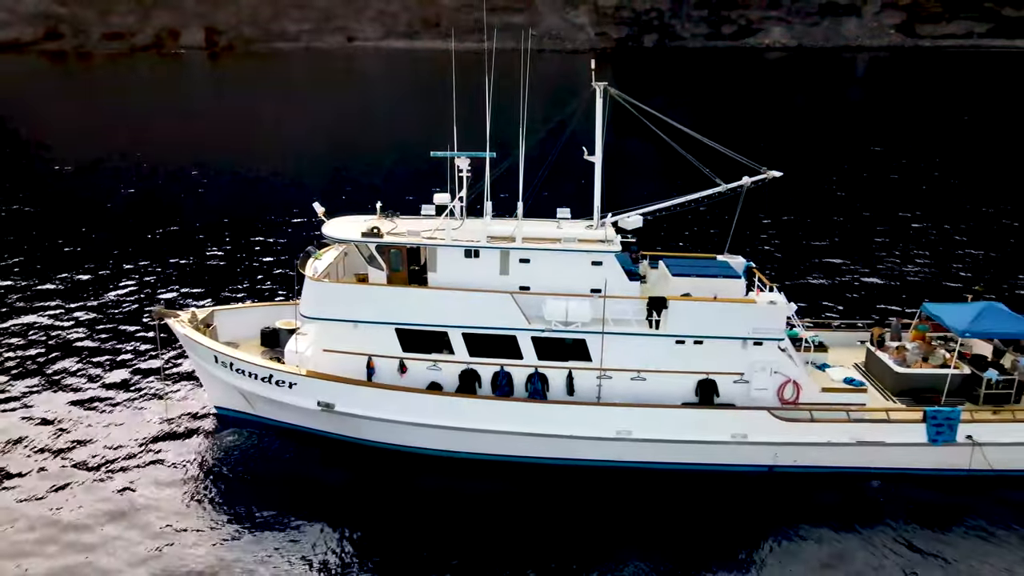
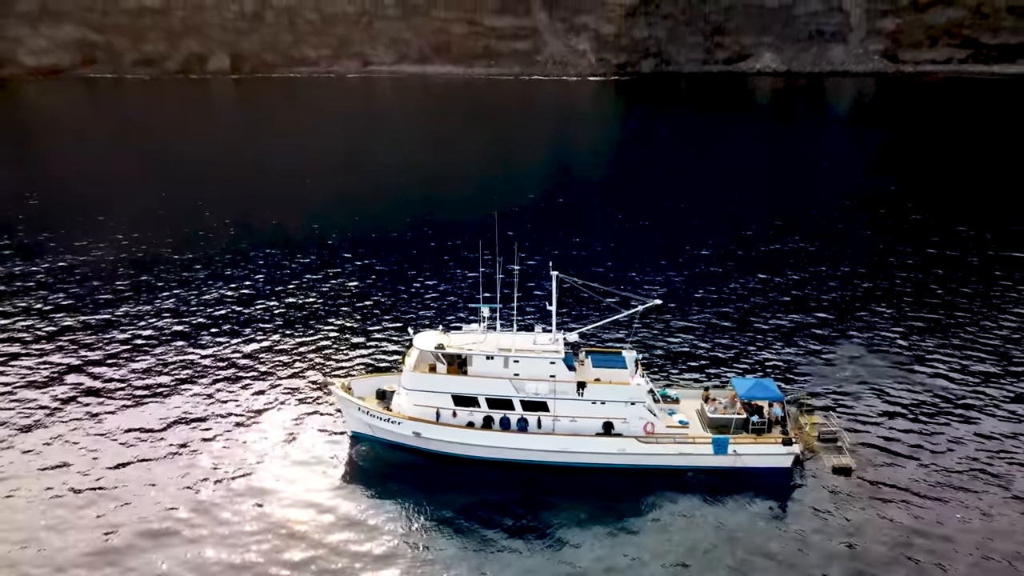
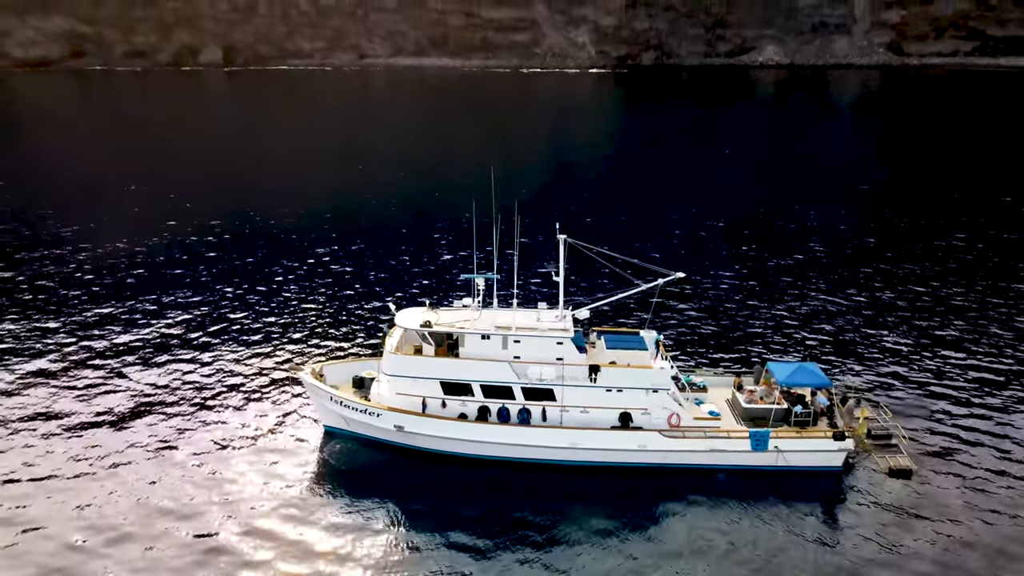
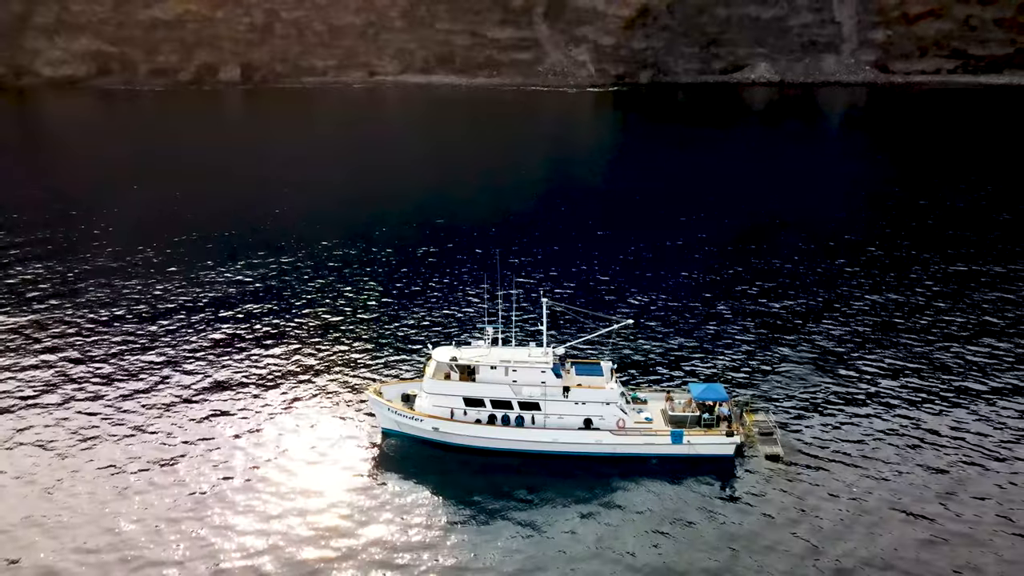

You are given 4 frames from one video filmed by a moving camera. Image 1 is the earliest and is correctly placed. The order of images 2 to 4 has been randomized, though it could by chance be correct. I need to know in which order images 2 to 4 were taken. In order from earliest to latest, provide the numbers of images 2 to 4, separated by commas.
3, 2, 4
